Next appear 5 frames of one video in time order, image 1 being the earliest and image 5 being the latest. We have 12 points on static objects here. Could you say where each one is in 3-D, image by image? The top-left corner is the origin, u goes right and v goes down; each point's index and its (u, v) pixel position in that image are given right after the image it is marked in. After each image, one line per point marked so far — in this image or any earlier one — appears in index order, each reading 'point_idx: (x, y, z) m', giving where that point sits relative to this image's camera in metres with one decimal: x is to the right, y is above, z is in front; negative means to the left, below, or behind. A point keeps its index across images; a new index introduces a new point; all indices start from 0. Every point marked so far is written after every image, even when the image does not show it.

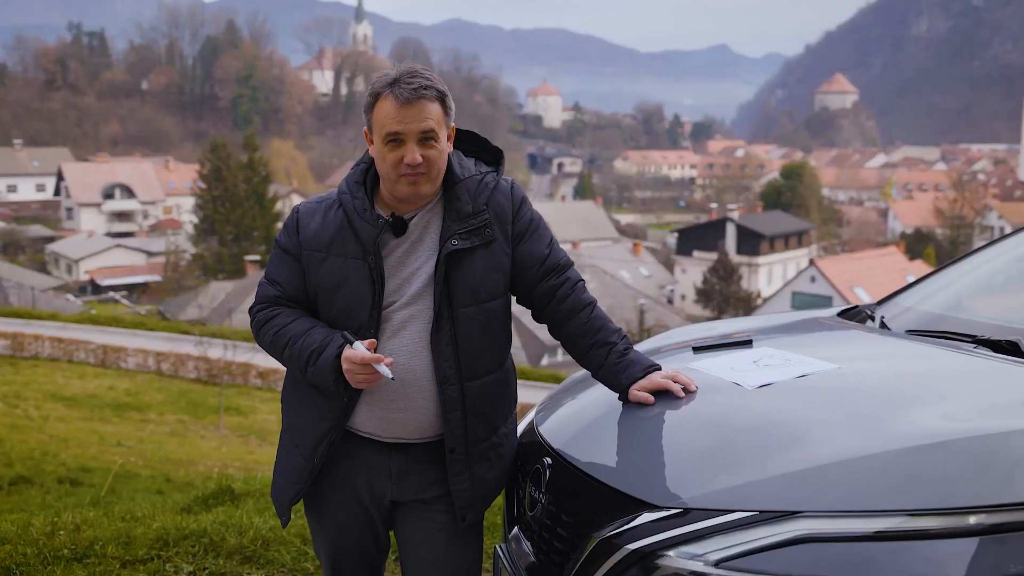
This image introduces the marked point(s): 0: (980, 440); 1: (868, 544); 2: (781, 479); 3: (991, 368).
0: (+0.7, -0.2, +1.6) m
1: (+0.5, -0.3, +1.5) m
2: (+0.5, -0.3, +1.6) m
3: (+0.9, -0.2, +1.9) m
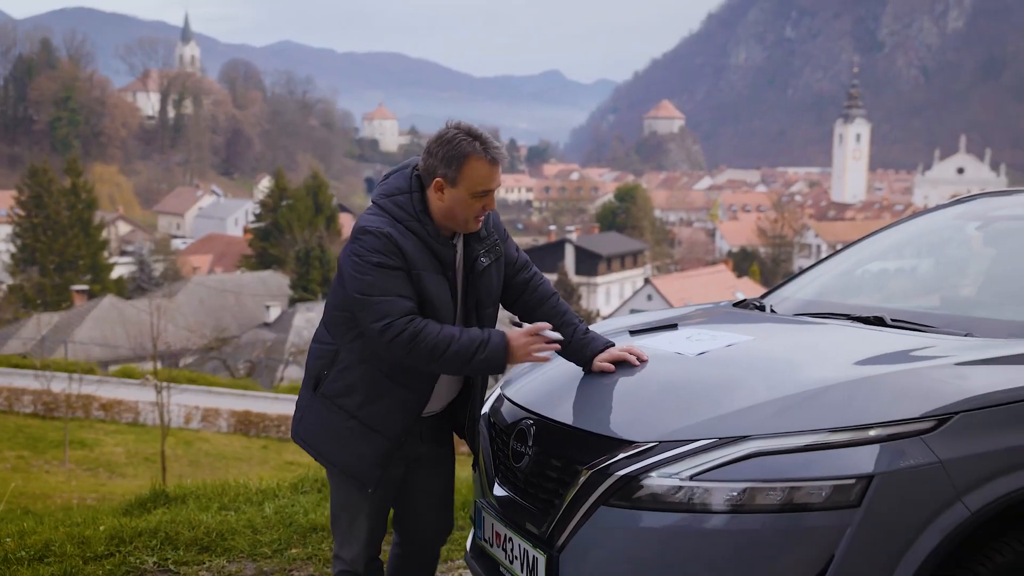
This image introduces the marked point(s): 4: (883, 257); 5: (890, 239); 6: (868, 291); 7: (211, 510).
0: (+0.7, -0.2, +2.1) m
1: (+0.6, -0.3, +2.0) m
2: (+0.5, -0.2, +2.1) m
3: (+0.9, -0.1, +2.5) m
4: (+1.2, +0.1, +3.4) m
5: (+1.3, +0.2, +3.5) m
6: (+1.1, 0.0, +3.2) m
7: (-1.2, -0.9, +4.1) m
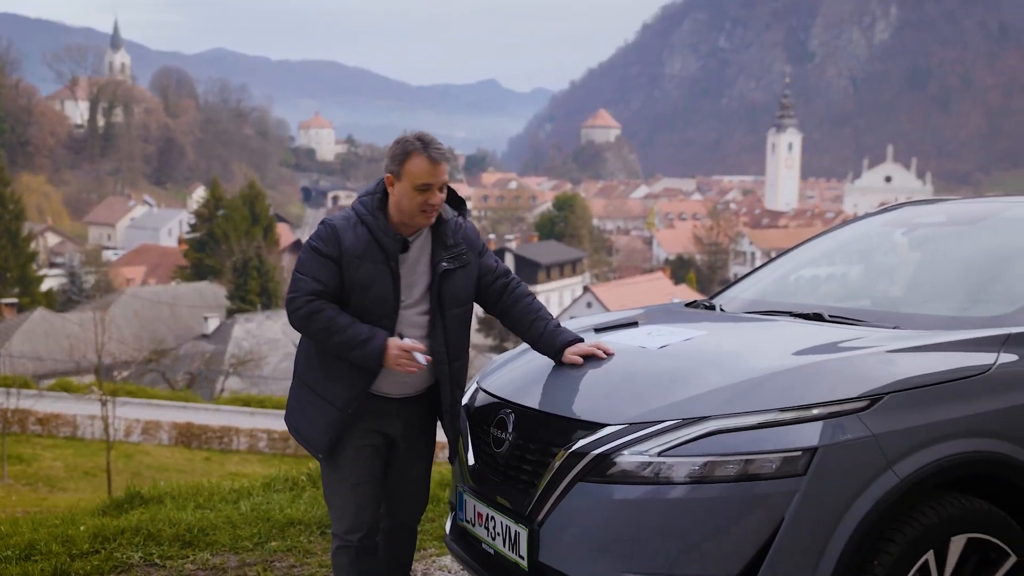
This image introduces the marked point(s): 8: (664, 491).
0: (+0.7, -0.2, +2.4) m
1: (+0.5, -0.3, +2.3) m
2: (+0.4, -0.2, +2.4) m
3: (+0.8, -0.1, +2.8) m
4: (+1.1, +0.1, +3.7) m
5: (+1.1, +0.2, +3.8) m
6: (+1.0, 0.0, +3.5) m
7: (-1.3, -0.9, +4.3) m
8: (+0.3, -0.4, +2.2) m
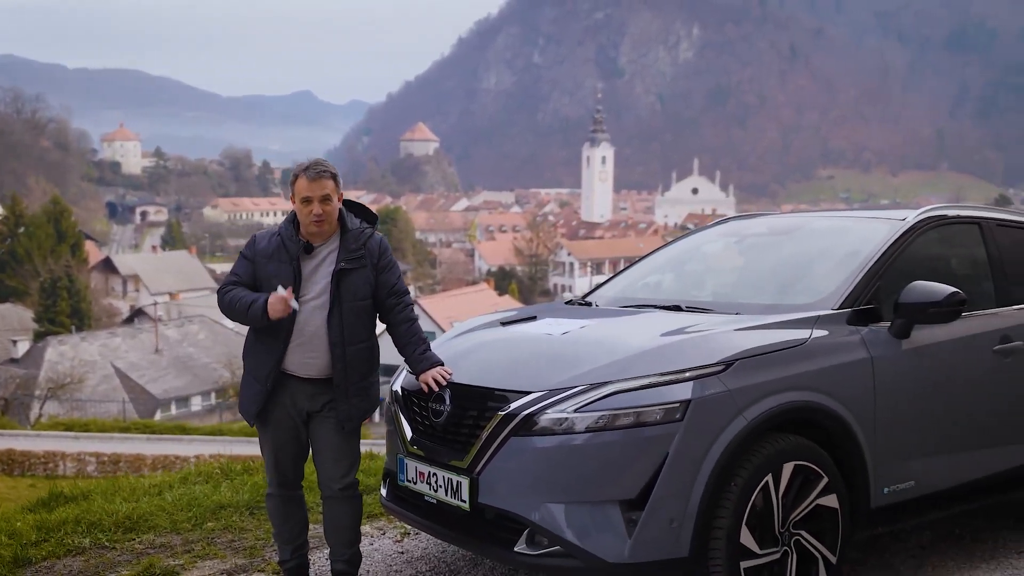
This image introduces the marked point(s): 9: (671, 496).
0: (+0.5, -0.2, +3.2) m
1: (+0.4, -0.3, +3.0) m
2: (+0.3, -0.2, +3.1) m
3: (+0.6, -0.1, +3.6) m
4: (+0.7, +0.1, +4.5) m
5: (+0.7, +0.2, +4.6) m
6: (+0.6, 0.0, +4.3) m
7: (-1.8, -1.0, +4.7) m
8: (+0.2, -0.4, +3.0) m
9: (+0.4, -0.6, +2.9) m
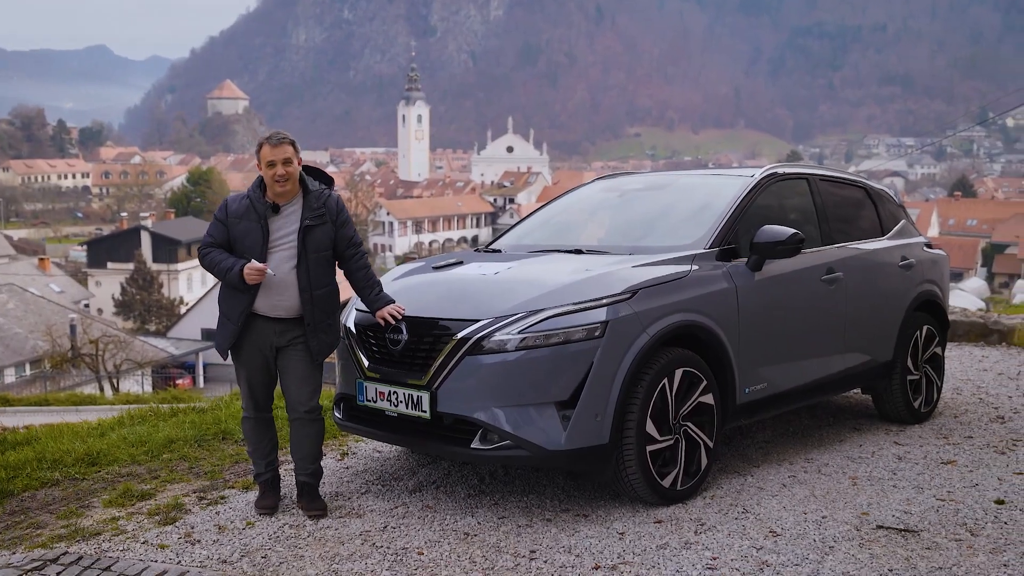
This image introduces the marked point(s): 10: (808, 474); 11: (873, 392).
0: (+0.3, 0.0, +4.0) m
1: (+0.2, -0.1, +3.8) m
2: (+0.1, 0.0, +3.9) m
3: (+0.3, +0.1, +4.4) m
4: (+0.2, +0.3, +5.3) m
5: (+0.3, +0.4, +5.4) m
6: (+0.2, +0.2, +5.1) m
7: (-2.2, -0.8, +5.1) m
8: (0.0, -0.2, +3.7) m
9: (+0.3, -0.4, +3.8) m
10: (+1.2, -0.8, +4.4) m
11: (+1.9, -0.5, +5.5) m
